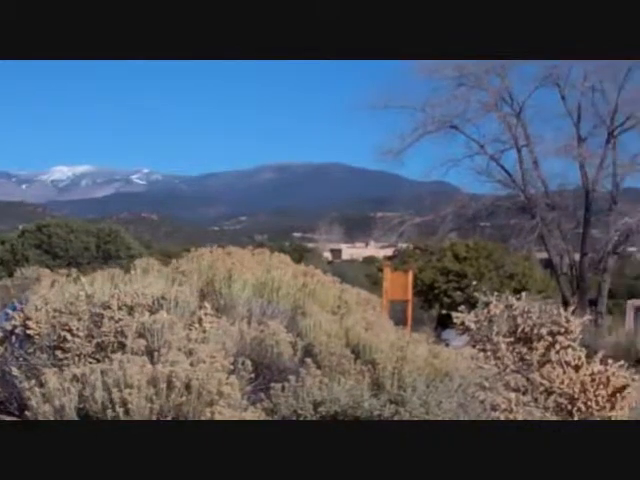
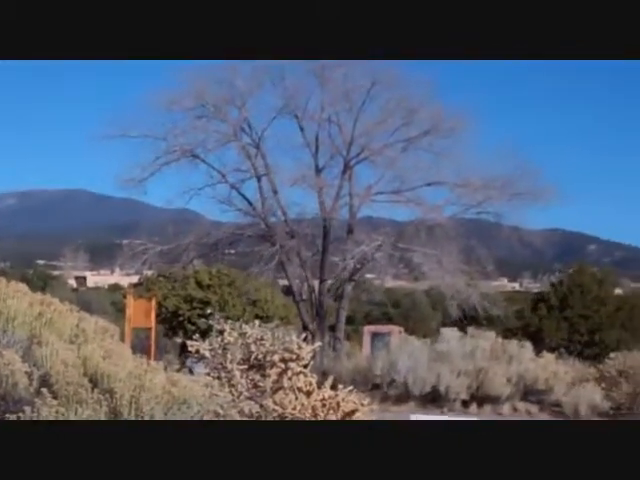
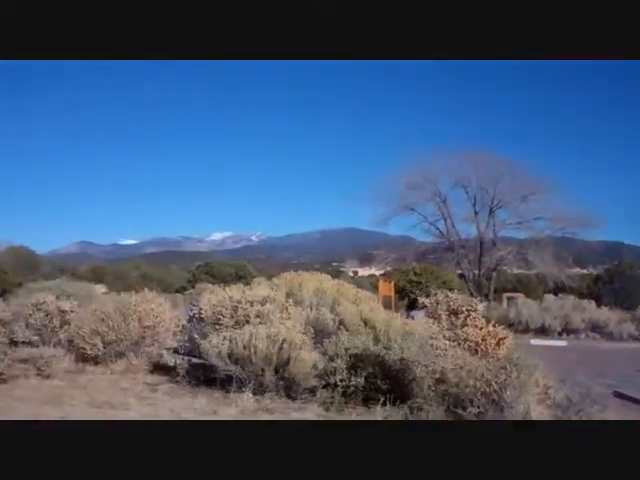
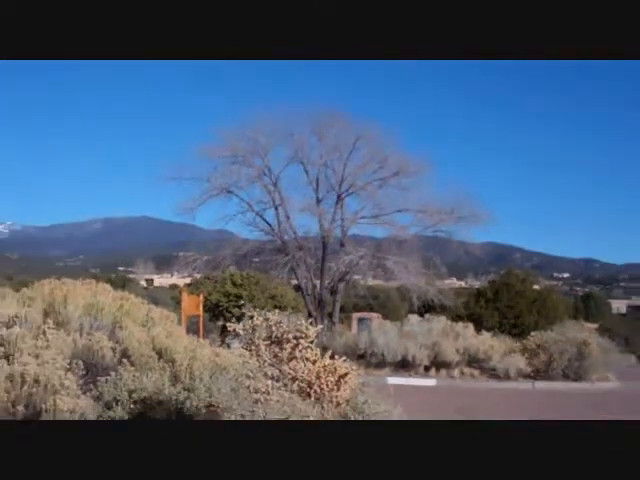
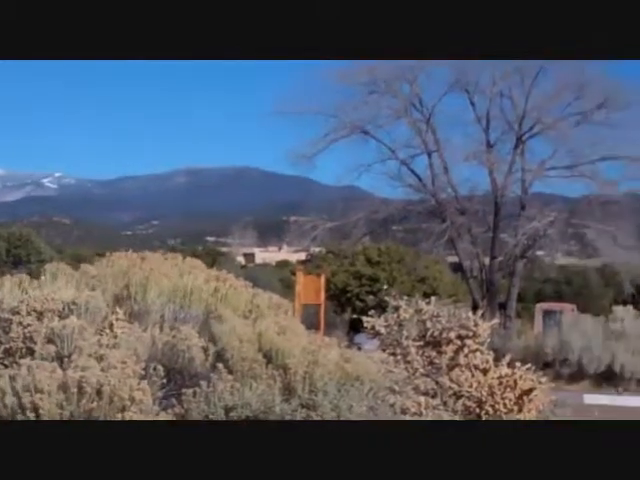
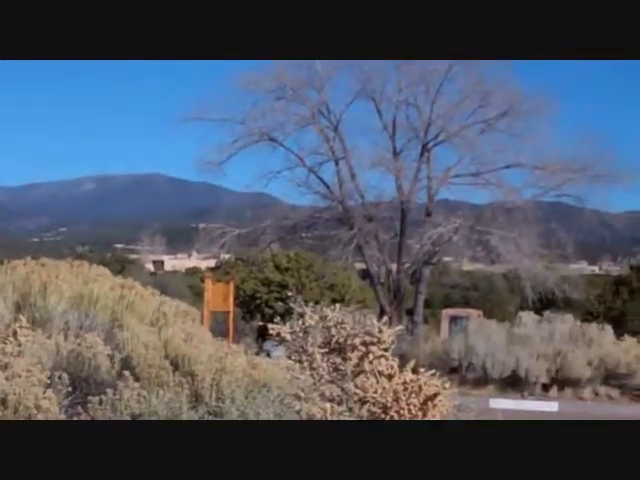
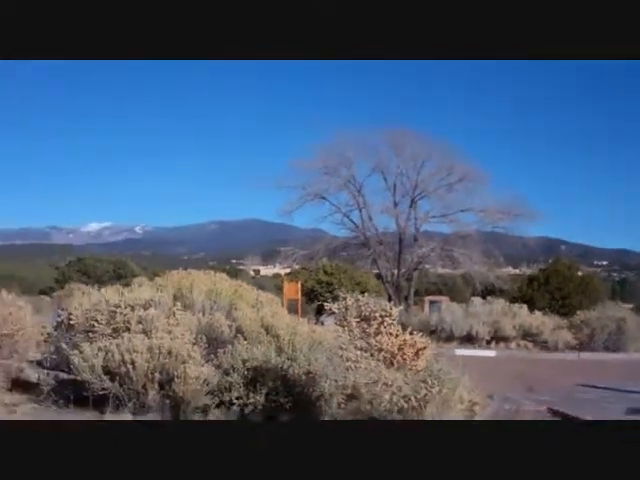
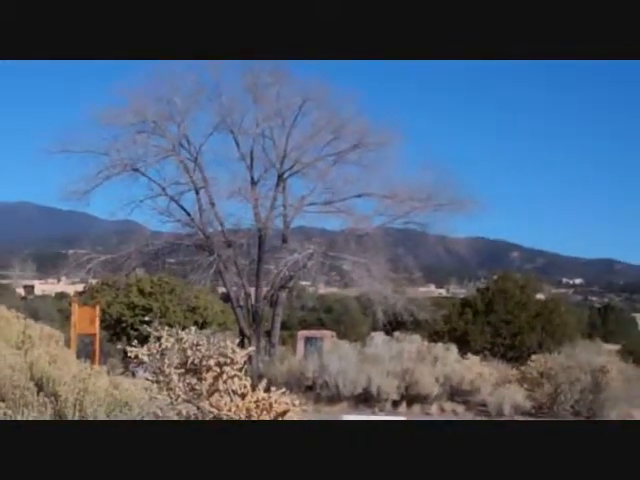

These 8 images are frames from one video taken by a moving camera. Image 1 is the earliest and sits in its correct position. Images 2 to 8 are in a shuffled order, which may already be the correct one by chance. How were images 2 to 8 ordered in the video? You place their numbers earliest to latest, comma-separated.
5, 6, 2, 8, 4, 7, 3
